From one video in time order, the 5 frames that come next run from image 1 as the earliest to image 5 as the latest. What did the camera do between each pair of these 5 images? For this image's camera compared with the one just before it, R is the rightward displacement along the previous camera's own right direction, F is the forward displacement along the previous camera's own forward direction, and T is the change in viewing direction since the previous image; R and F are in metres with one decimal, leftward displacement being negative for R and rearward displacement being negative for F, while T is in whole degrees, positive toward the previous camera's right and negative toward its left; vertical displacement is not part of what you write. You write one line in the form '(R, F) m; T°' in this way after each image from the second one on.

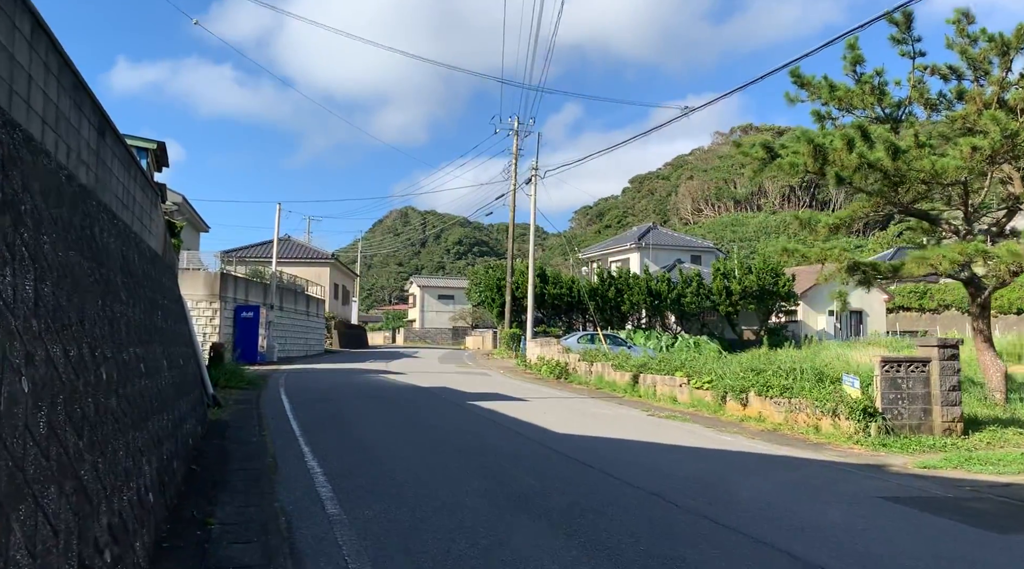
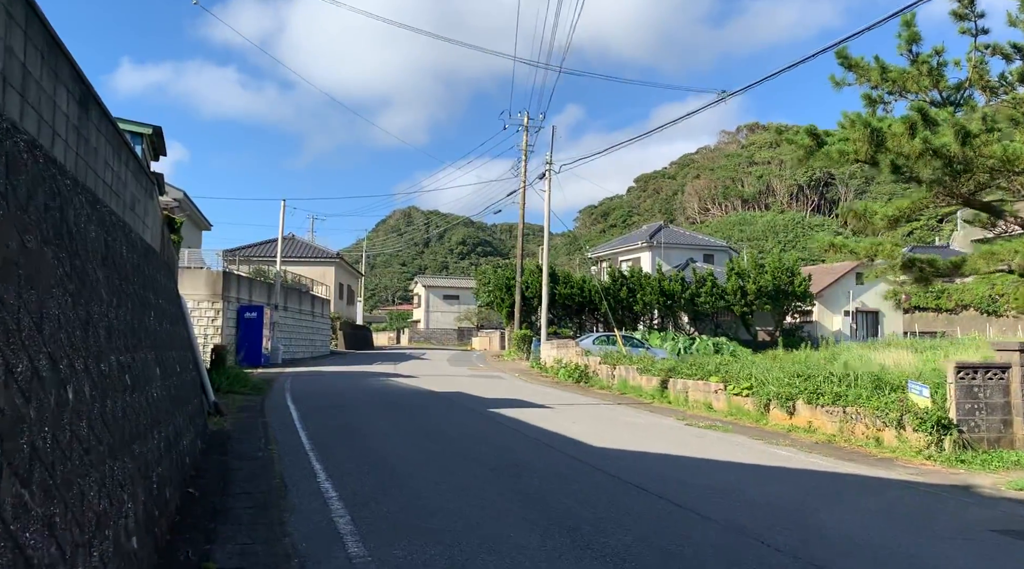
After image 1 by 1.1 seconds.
(-0.4, +1.0) m; 0°
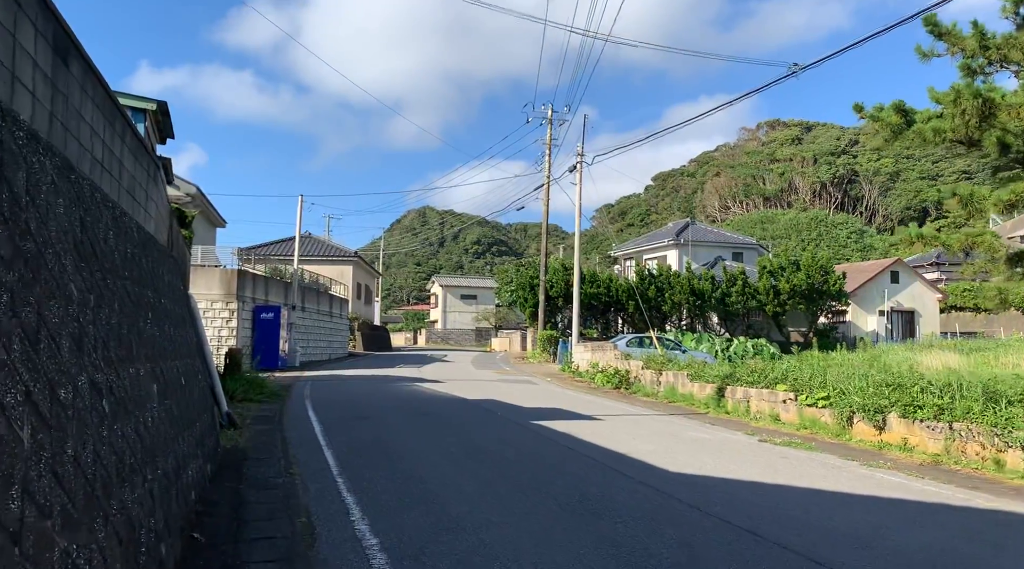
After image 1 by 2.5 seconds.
(-0.5, +1.3) m; -1°
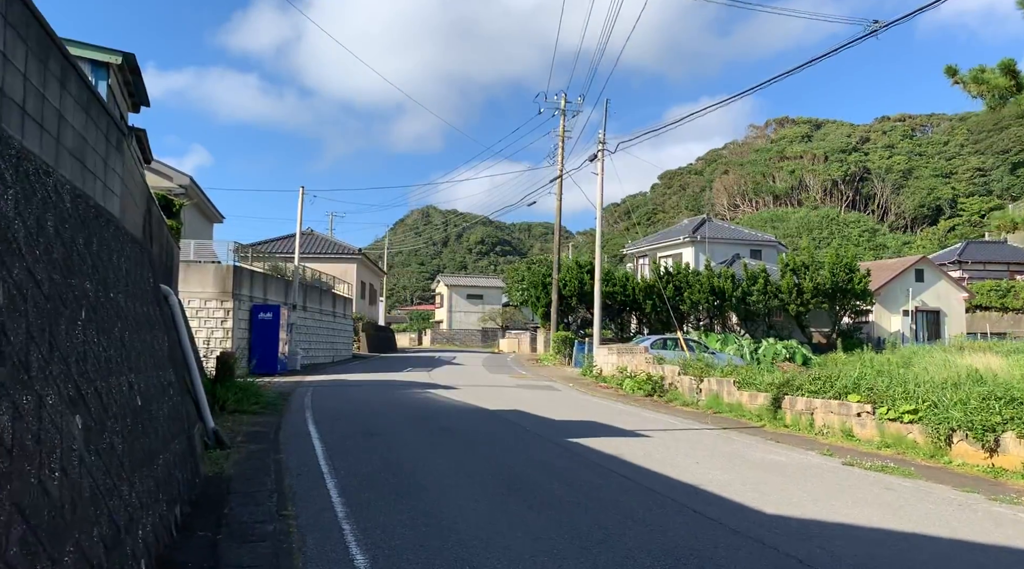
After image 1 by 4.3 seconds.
(-0.4, +1.6) m; 0°
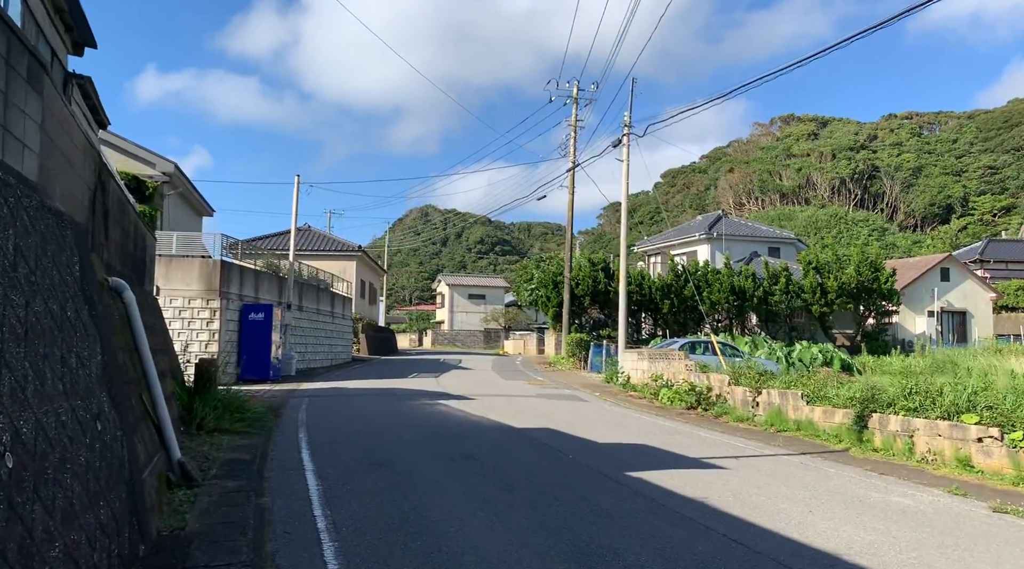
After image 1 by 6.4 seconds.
(-0.5, +2.0) m; 0°
